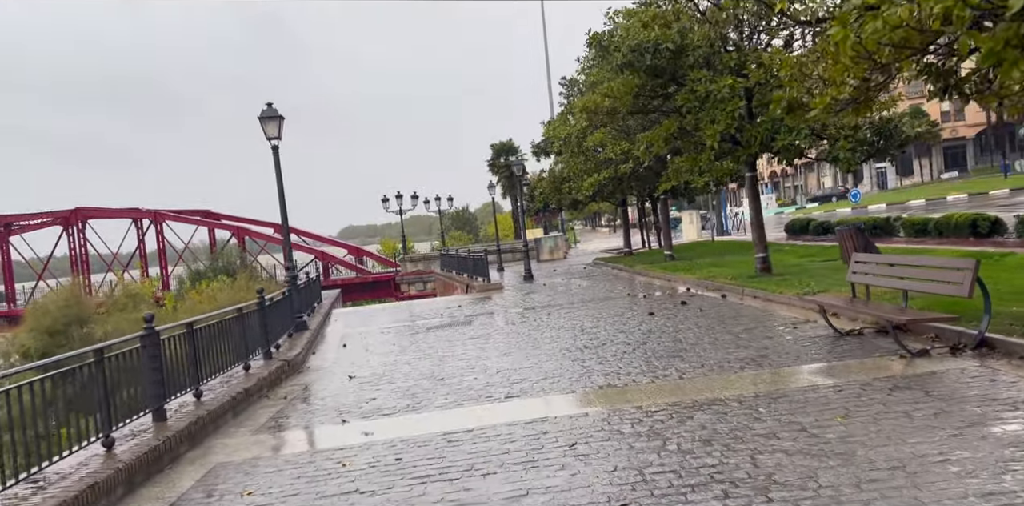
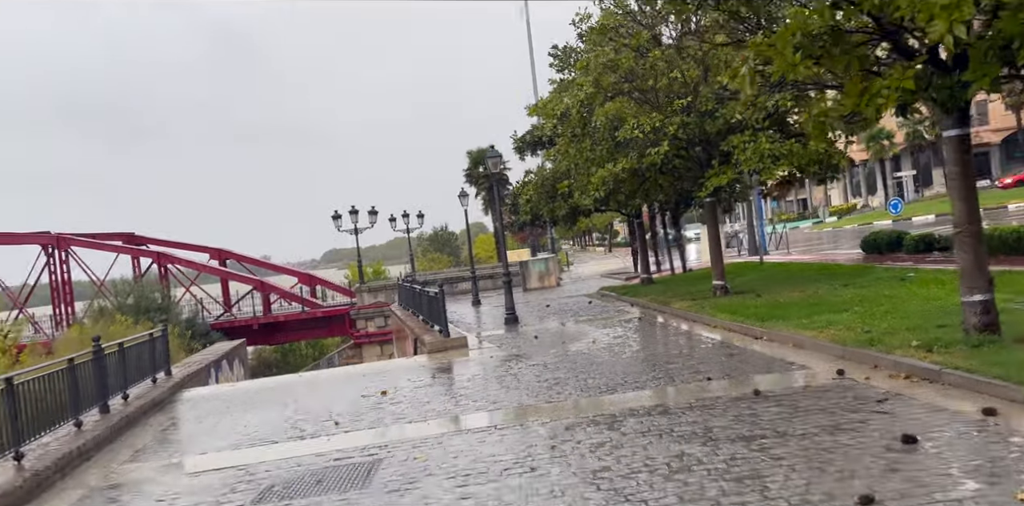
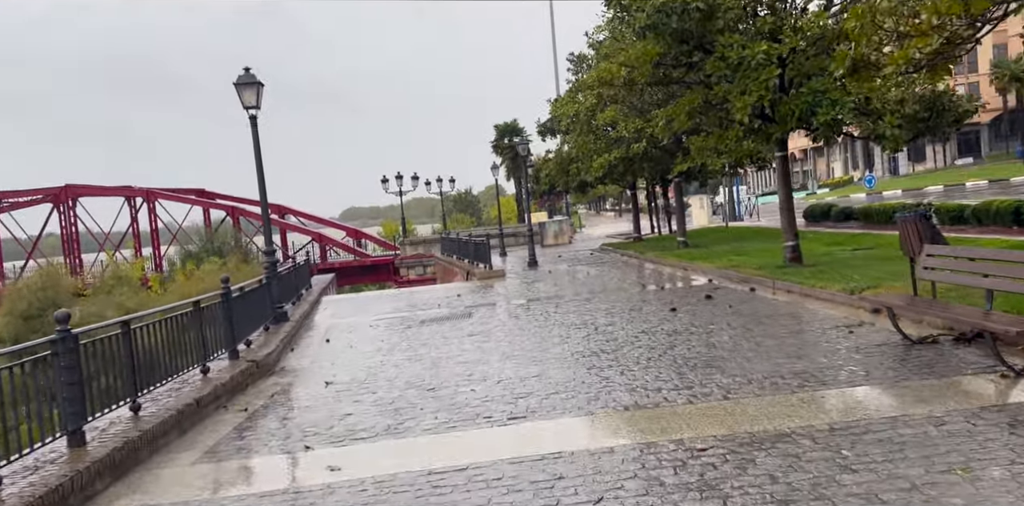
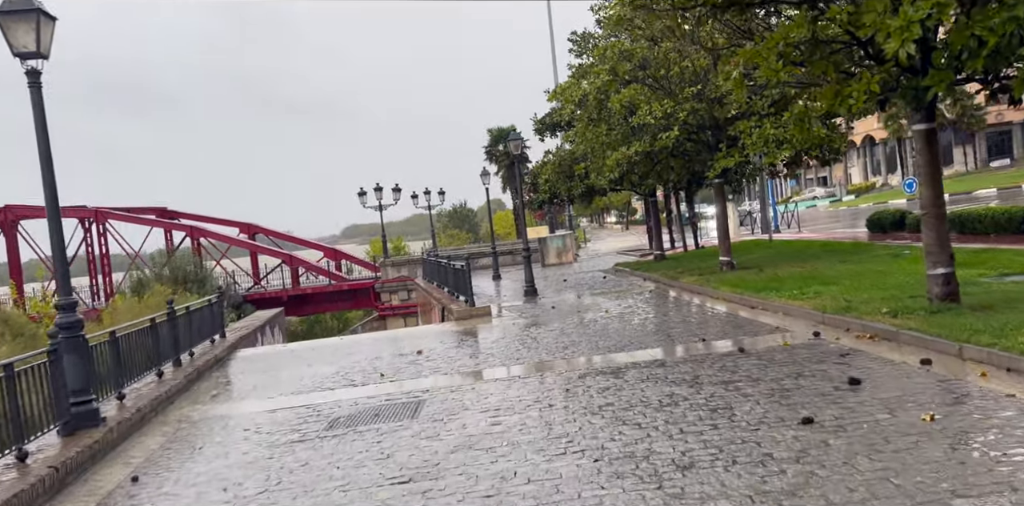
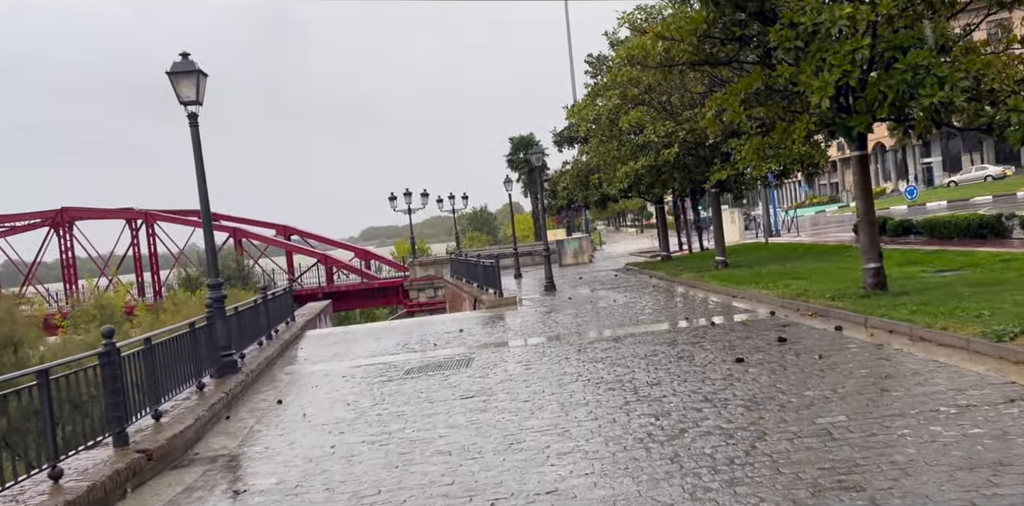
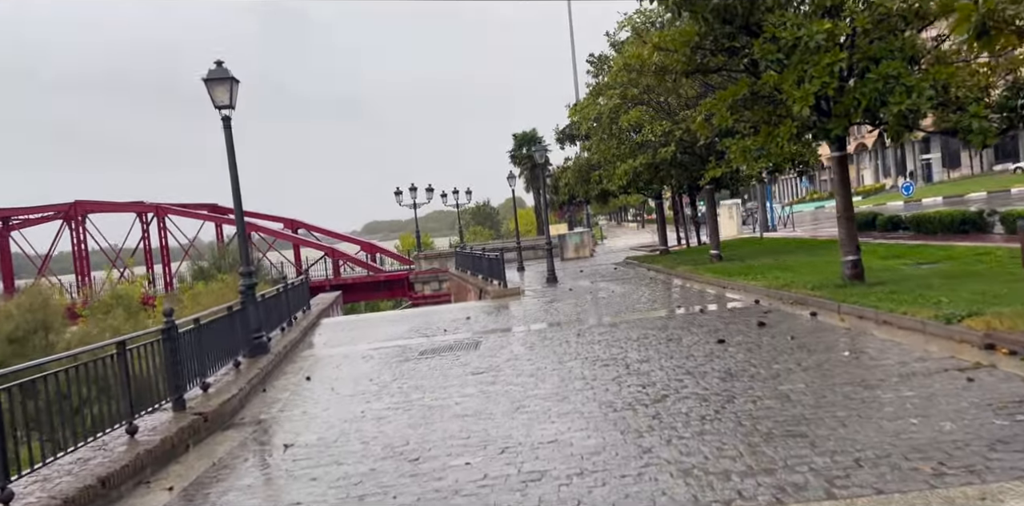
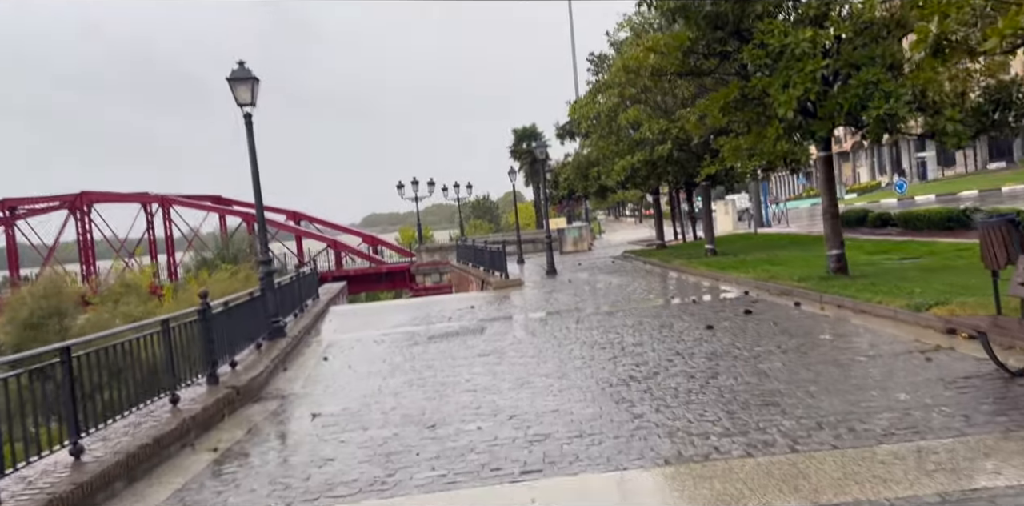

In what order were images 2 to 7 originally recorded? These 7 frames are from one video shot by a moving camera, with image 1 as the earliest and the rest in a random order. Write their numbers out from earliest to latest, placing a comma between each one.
3, 7, 6, 5, 4, 2
